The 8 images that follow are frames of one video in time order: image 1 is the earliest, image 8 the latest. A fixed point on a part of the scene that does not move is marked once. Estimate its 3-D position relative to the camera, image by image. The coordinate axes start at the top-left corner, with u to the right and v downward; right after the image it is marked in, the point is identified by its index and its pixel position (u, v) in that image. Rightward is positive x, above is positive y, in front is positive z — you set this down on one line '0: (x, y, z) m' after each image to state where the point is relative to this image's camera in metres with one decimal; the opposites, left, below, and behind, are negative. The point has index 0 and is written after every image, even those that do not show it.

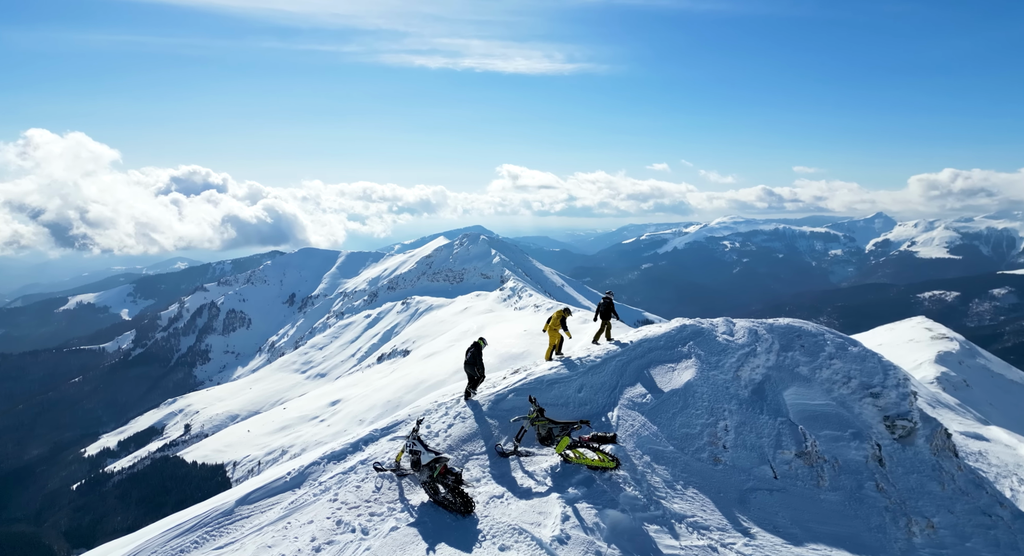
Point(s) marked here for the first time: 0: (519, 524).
0: (+0.3, -8.6, +19.0) m
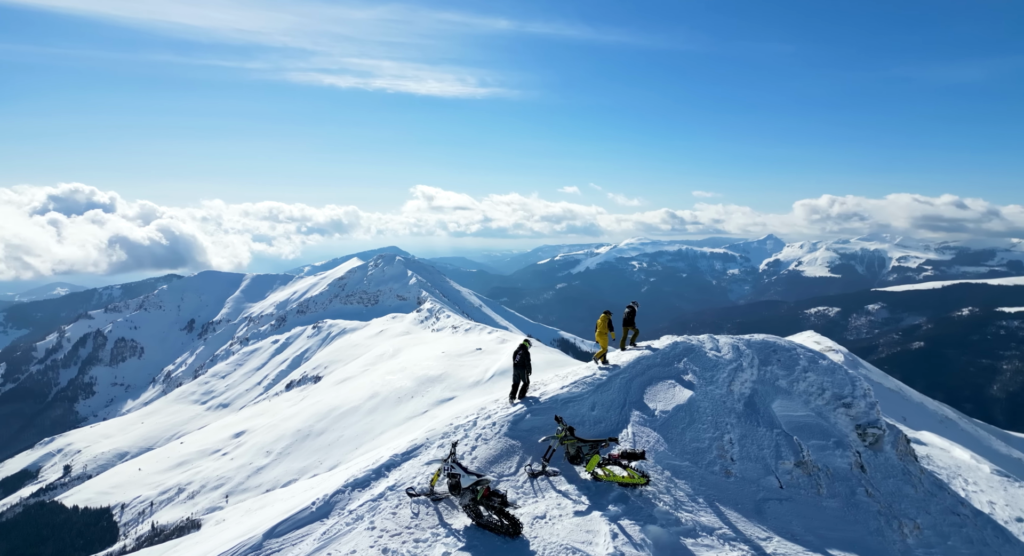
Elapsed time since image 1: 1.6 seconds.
0: (+2.1, -9.3, +19.0) m
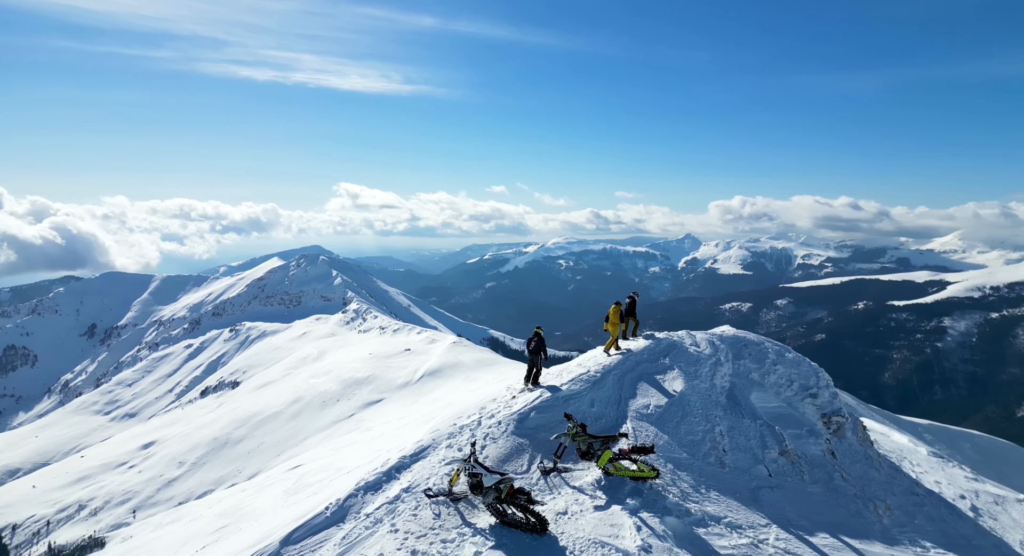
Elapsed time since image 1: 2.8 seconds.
0: (+3.1, -9.3, +19.4) m
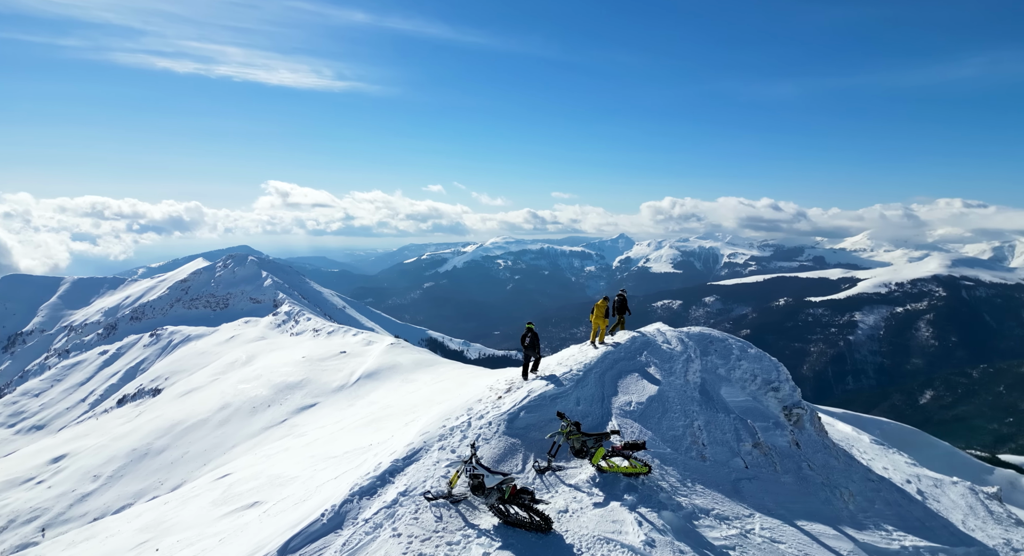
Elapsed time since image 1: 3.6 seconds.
0: (+3.3, -9.3, +19.7) m
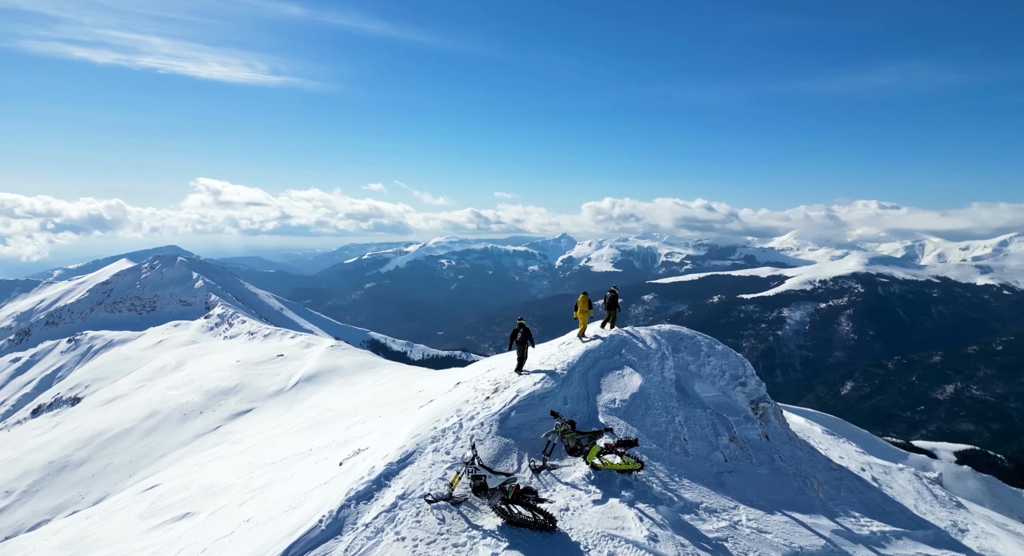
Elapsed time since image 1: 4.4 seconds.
0: (+3.5, -9.4, +20.1) m
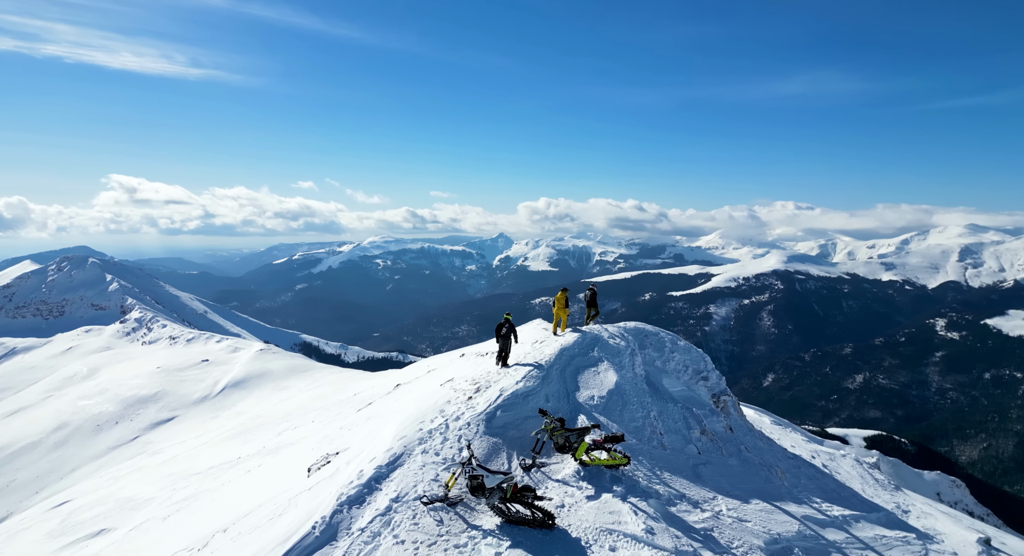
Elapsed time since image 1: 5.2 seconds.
0: (+3.4, -9.4, +20.5) m
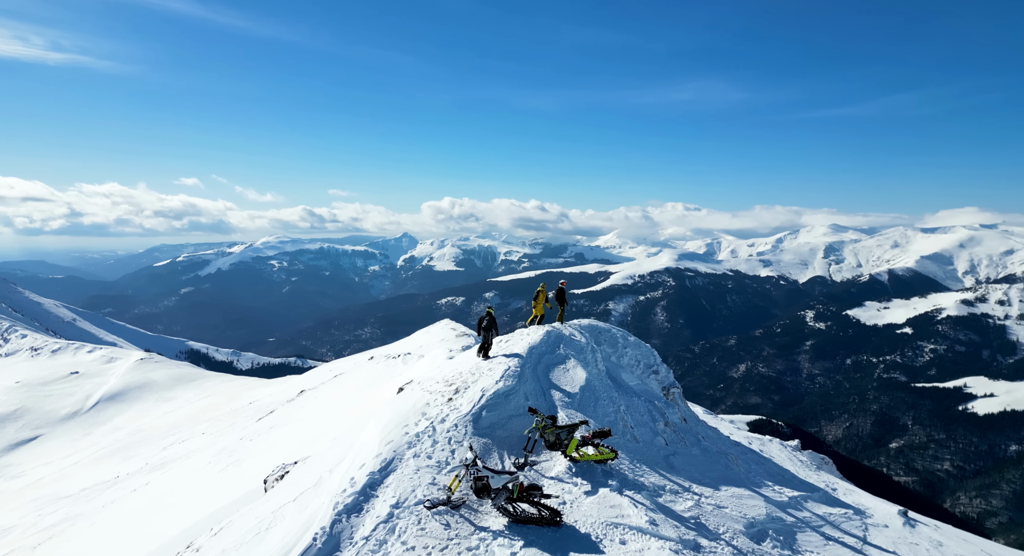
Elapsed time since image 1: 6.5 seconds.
0: (+3.7, -9.4, +21.2) m
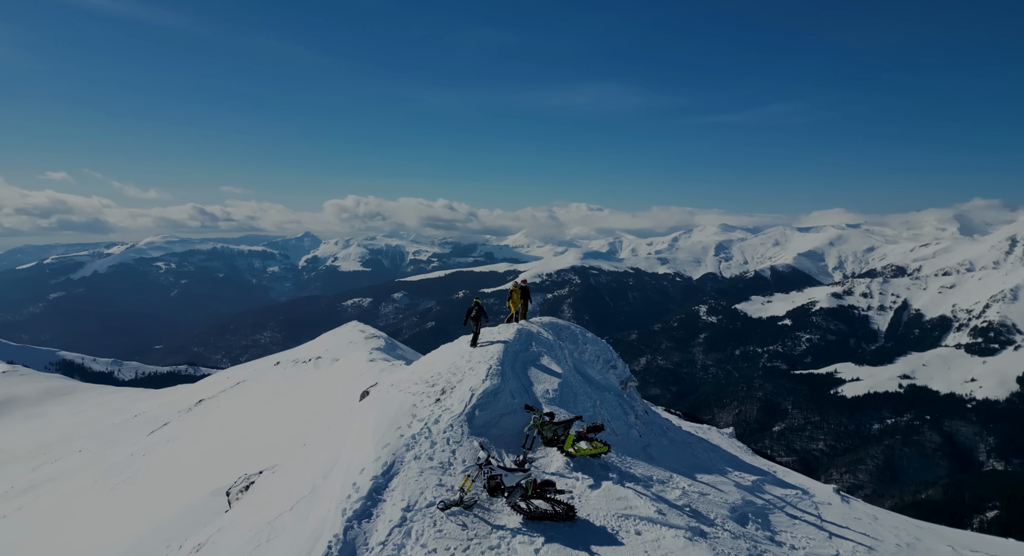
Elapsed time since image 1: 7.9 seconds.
0: (+4.2, -9.5, +22.0) m
